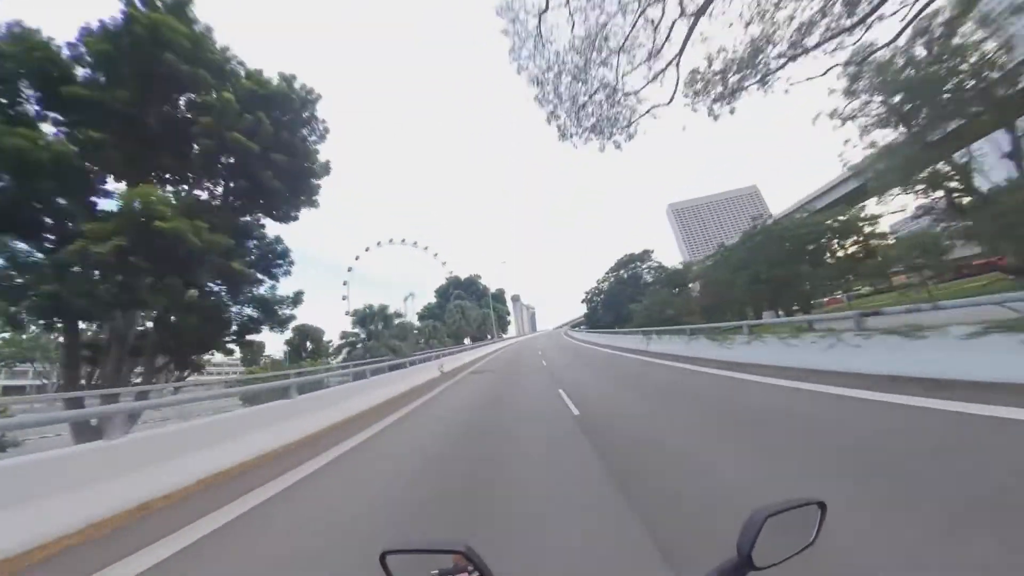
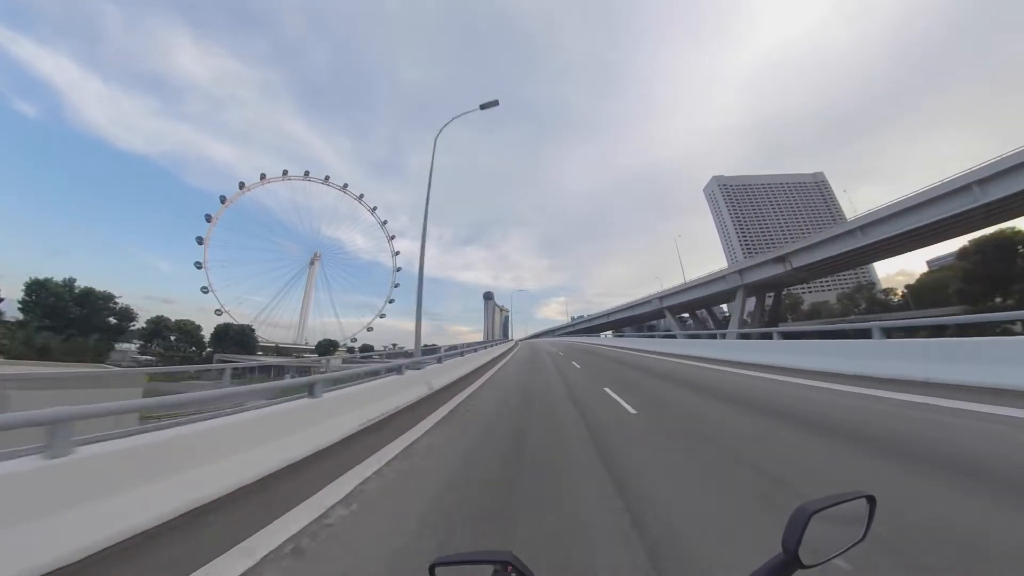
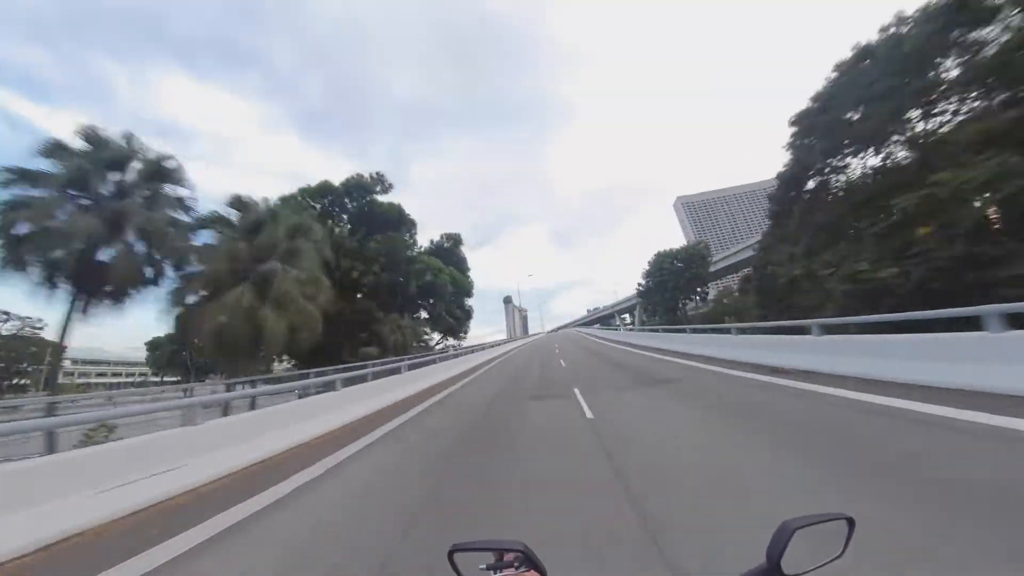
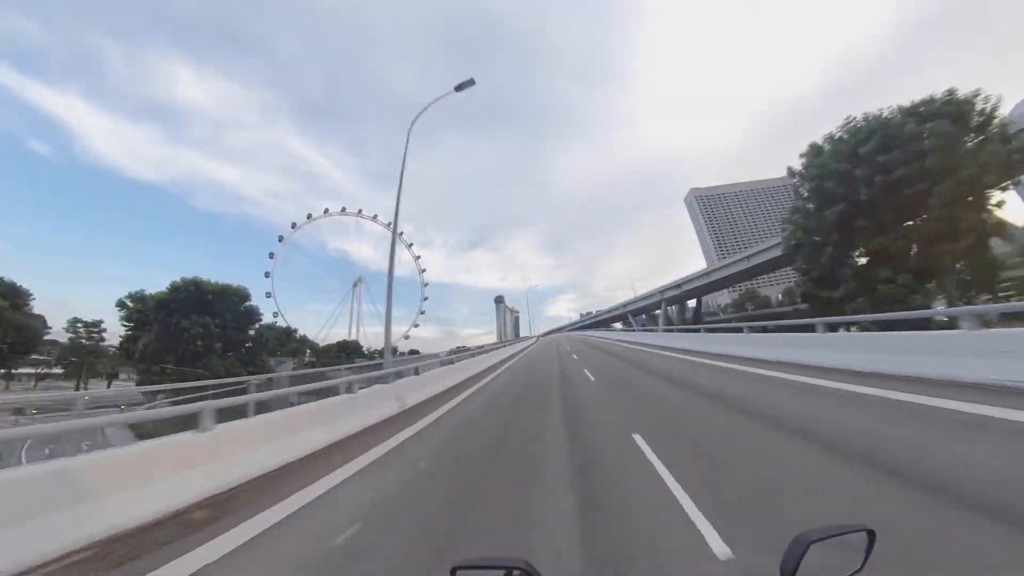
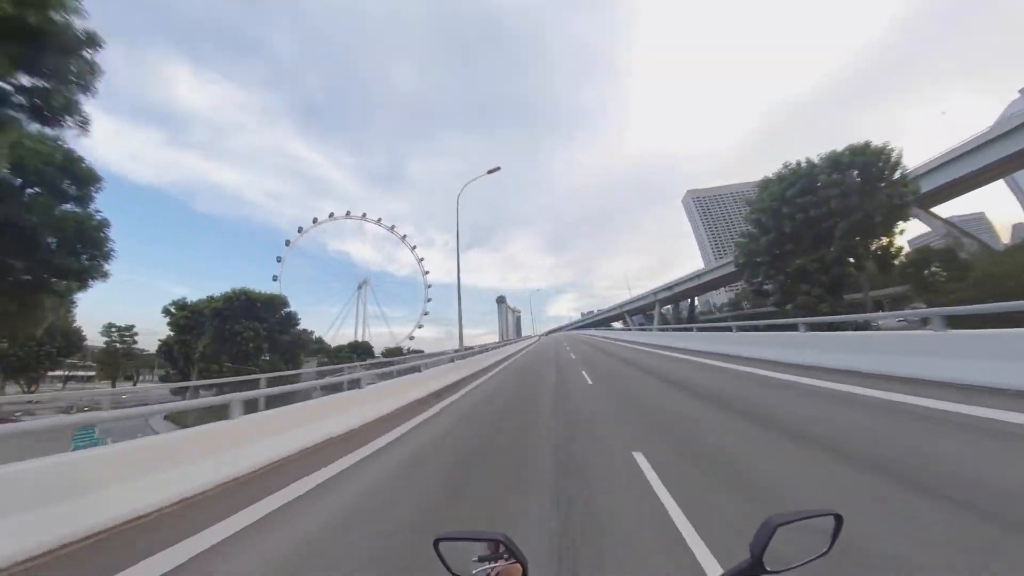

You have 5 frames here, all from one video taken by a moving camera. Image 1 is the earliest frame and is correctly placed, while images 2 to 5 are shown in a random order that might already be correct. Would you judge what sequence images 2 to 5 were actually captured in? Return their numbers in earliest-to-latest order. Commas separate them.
3, 5, 4, 2
